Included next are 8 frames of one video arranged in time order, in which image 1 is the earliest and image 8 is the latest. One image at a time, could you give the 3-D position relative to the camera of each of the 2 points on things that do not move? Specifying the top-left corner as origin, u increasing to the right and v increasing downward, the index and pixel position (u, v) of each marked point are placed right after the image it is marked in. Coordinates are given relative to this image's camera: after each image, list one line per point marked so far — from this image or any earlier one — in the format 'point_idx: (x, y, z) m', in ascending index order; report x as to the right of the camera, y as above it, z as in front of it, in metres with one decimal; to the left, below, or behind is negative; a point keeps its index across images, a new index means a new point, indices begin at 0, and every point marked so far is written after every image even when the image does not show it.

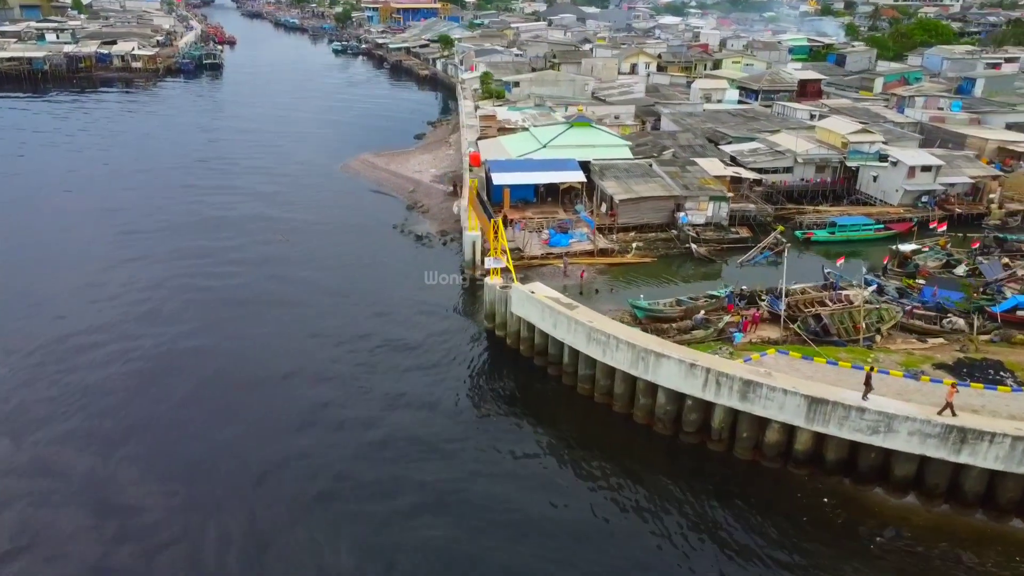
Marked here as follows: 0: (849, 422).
0: (+7.2, -2.9, +17.0) m
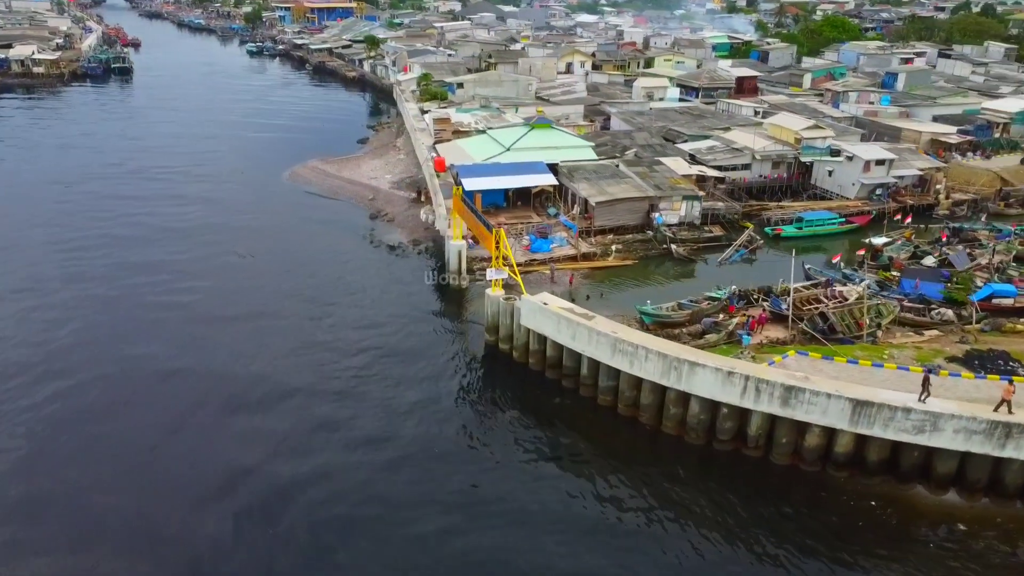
0: (+8.2, -2.9, +17.0) m
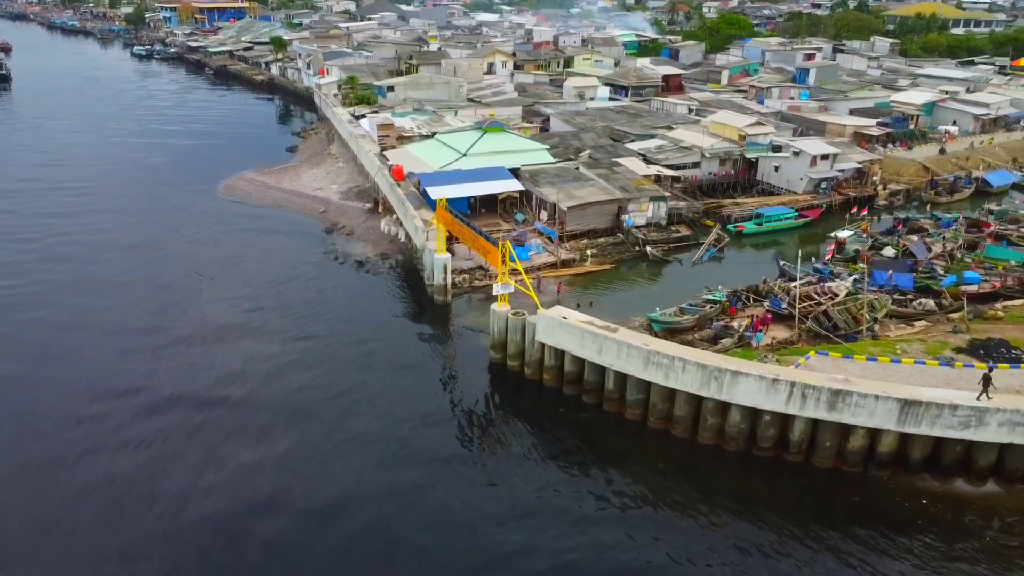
0: (+9.3, -2.9, +17.3) m
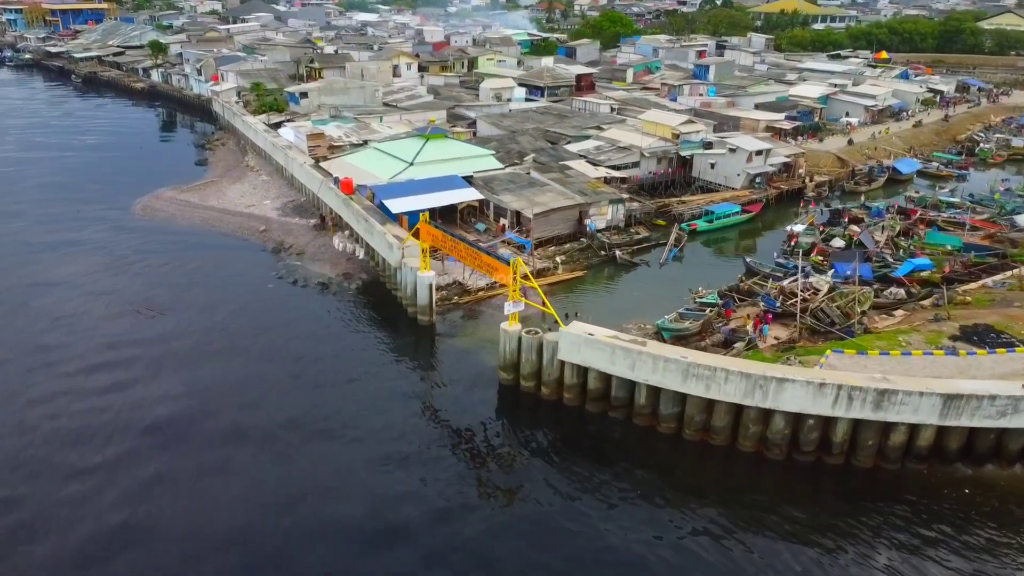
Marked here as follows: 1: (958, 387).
0: (+10.5, -2.8, +17.8) m
1: (+10.1, -2.2, +18.0) m
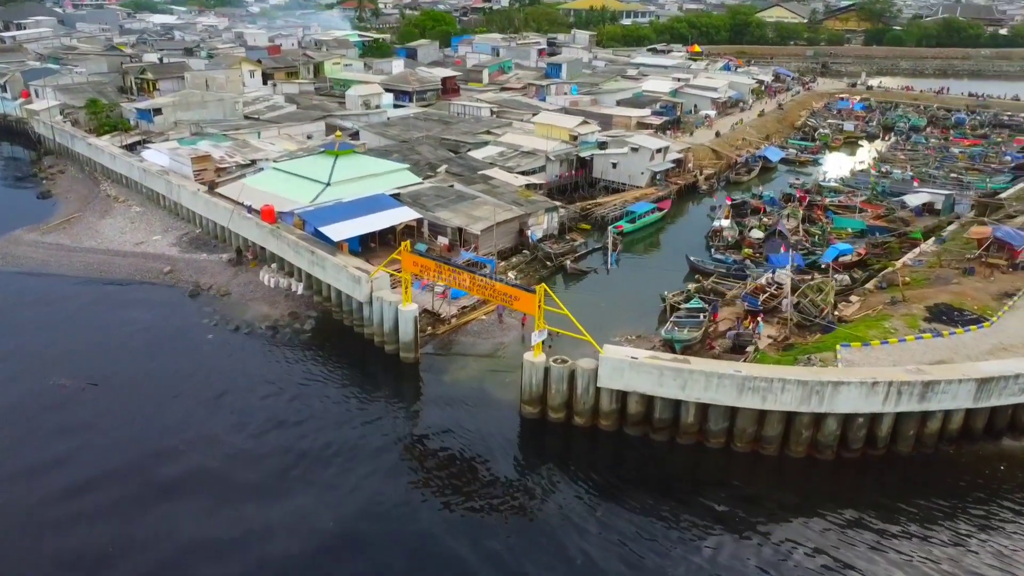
0: (+11.9, -2.5, +19.1) m
1: (+11.4, -2.0, +19.2) m
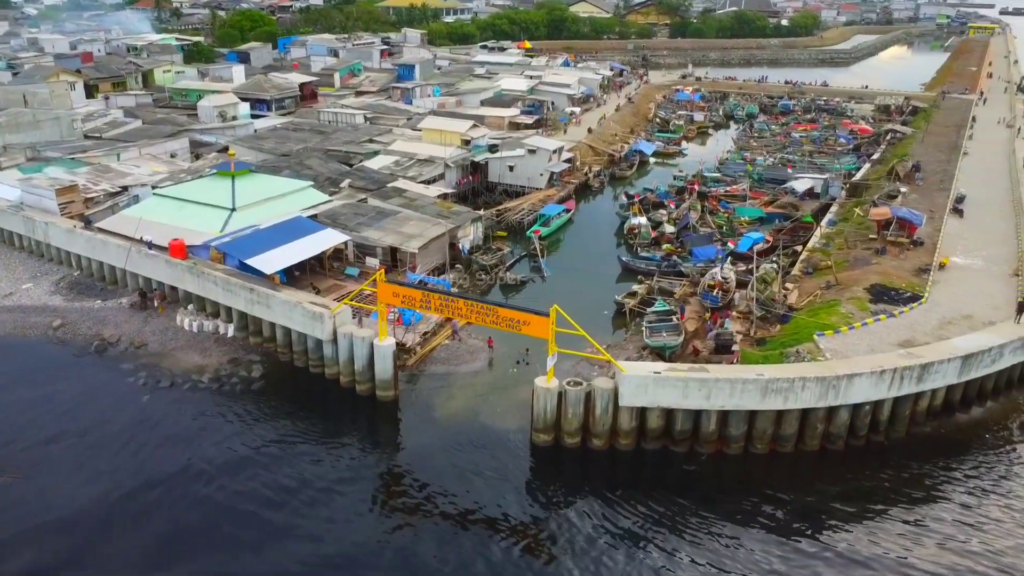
0: (+12.2, -2.0, +20.7) m
1: (+11.7, -1.5, +20.6) m
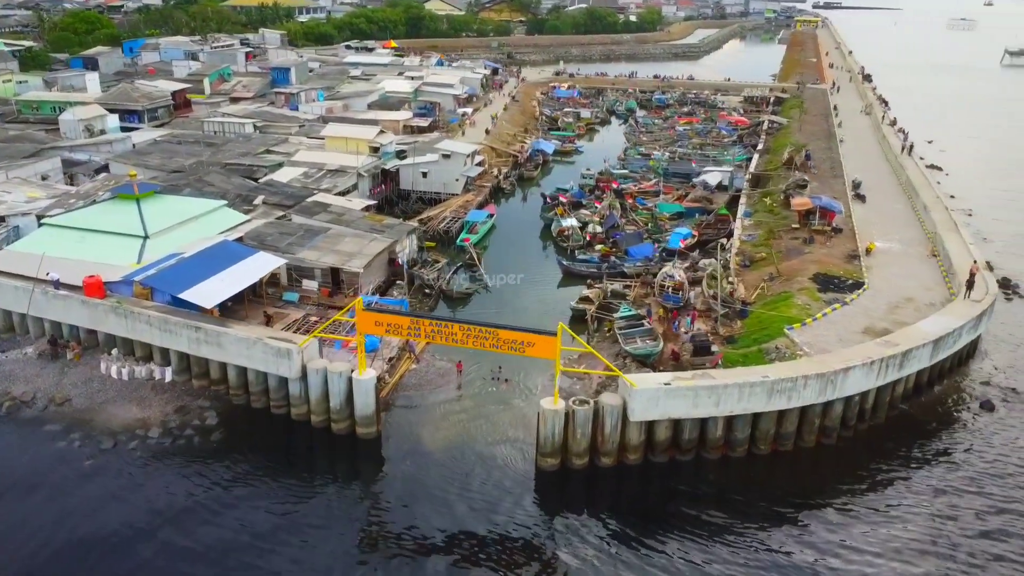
0: (+11.9, -1.6, +21.7) m
1: (+11.3, -1.2, +21.6) m
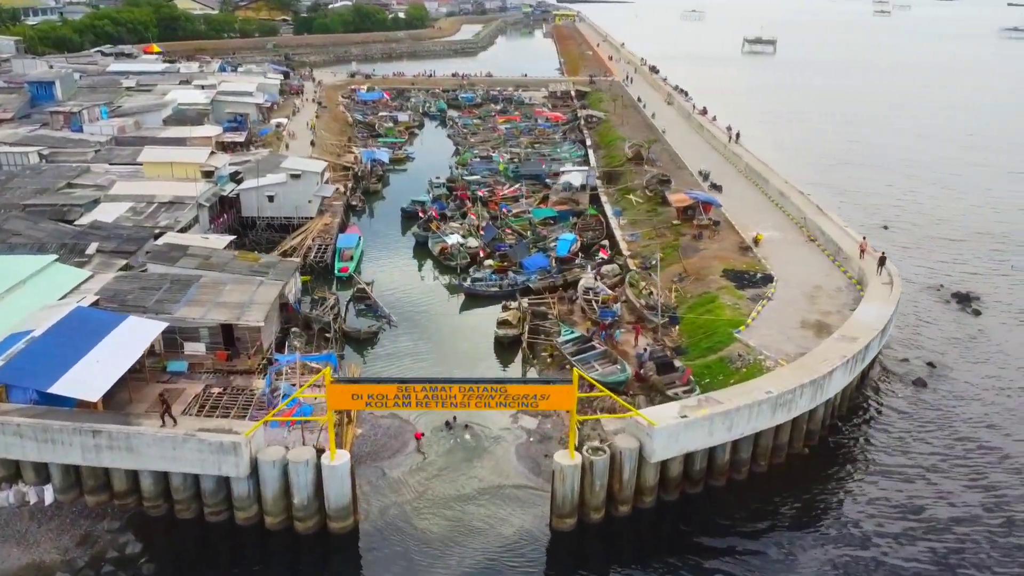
0: (+10.6, -1.3, +22.5) m
1: (+10.1, -0.9, +22.2) m
